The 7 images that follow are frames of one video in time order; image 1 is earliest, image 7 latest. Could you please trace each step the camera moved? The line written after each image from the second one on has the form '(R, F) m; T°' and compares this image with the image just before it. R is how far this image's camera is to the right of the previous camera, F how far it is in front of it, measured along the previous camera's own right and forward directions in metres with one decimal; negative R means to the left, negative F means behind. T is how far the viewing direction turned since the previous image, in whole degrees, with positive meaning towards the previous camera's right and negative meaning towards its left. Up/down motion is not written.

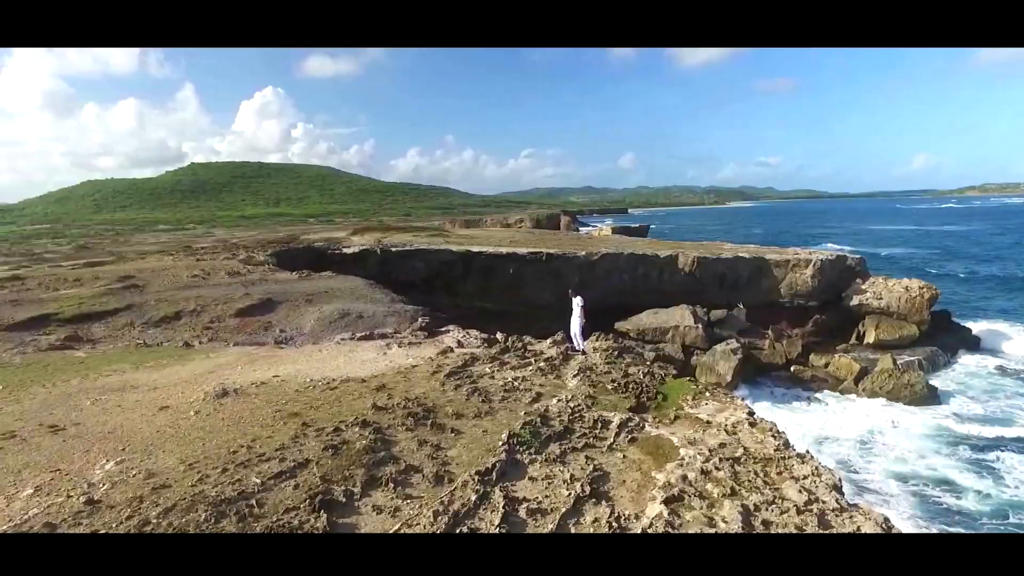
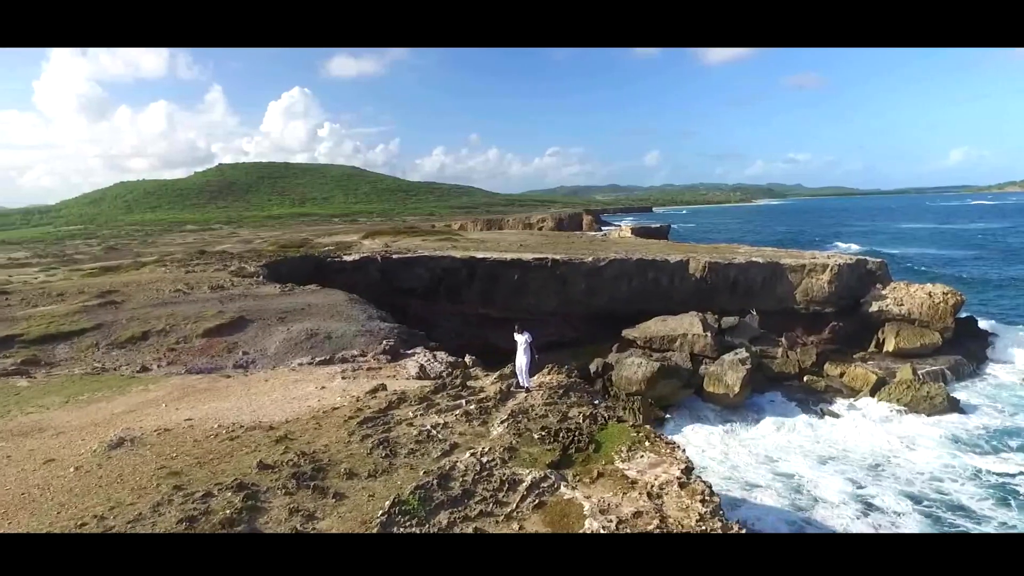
(+1.0, +0.4) m; -2°
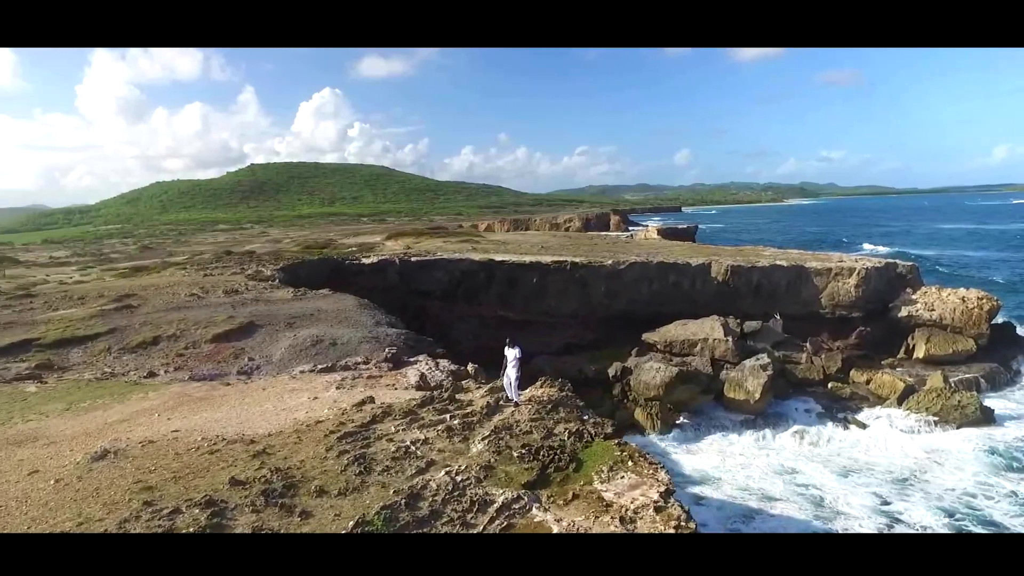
(+0.5, +0.1) m; -2°
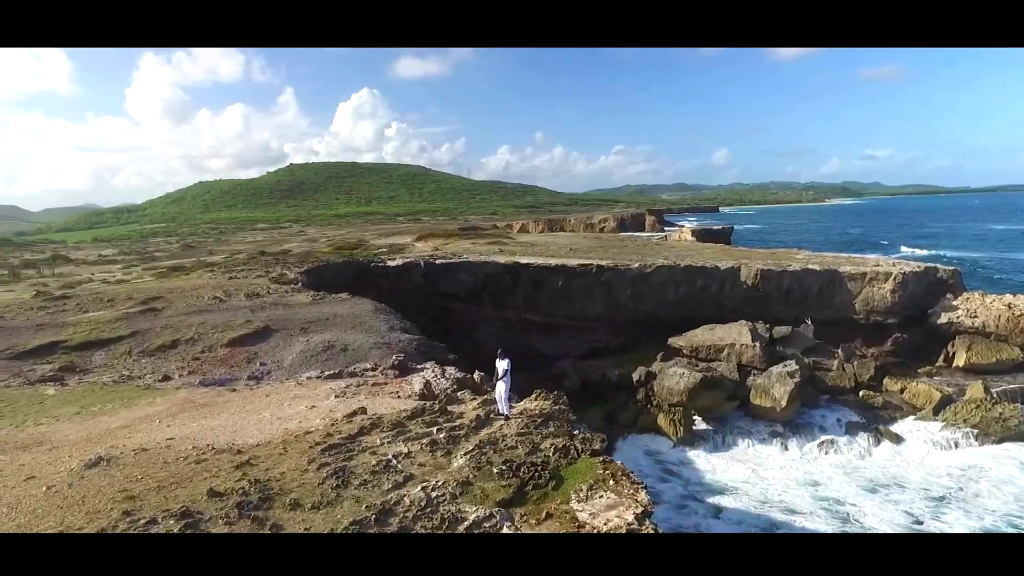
(+0.5, 0.0) m; -3°
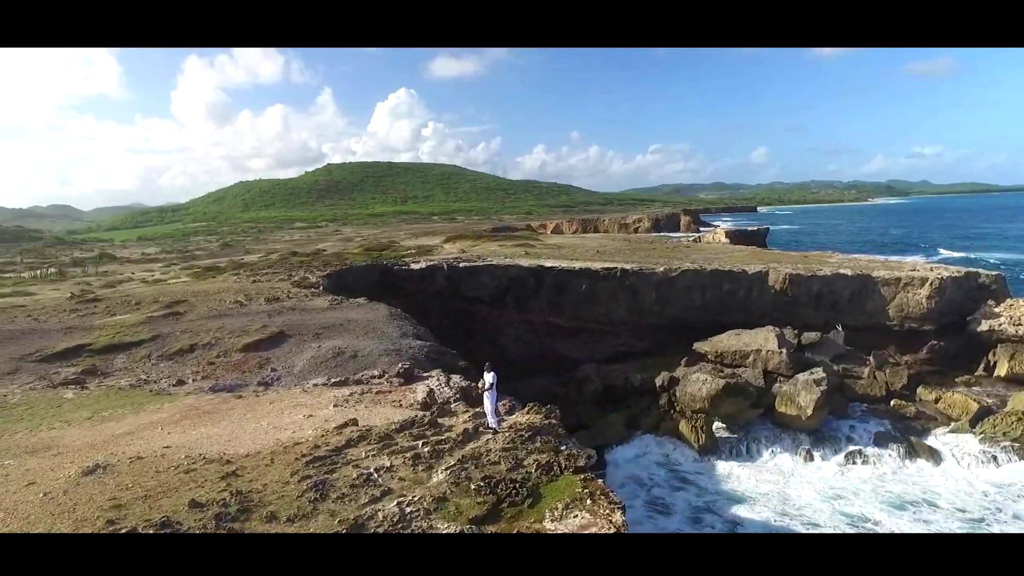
(+0.5, -0.1) m; -3°
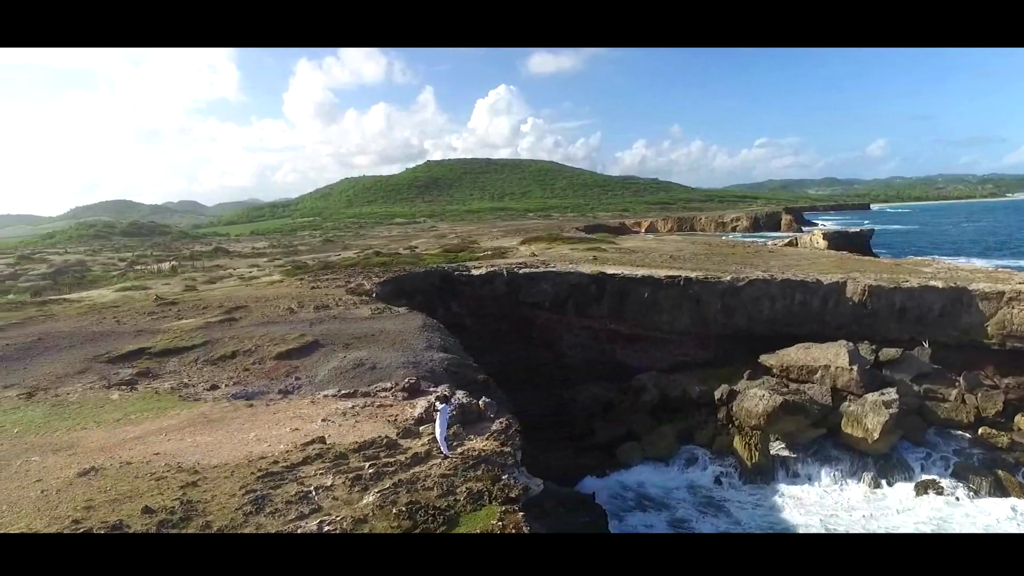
(+1.8, -0.3) m; -8°
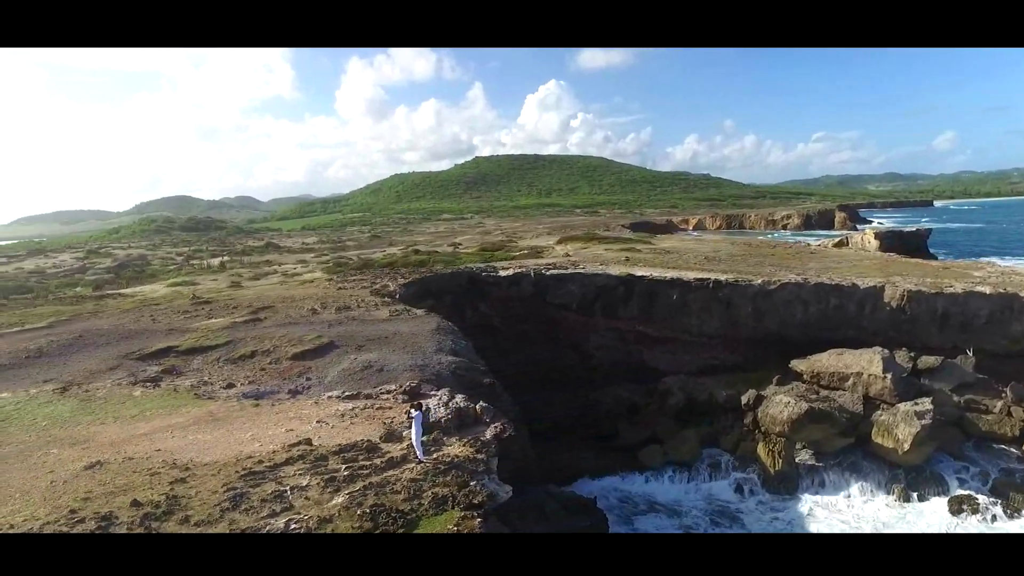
(+1.0, -0.3) m; -4°
